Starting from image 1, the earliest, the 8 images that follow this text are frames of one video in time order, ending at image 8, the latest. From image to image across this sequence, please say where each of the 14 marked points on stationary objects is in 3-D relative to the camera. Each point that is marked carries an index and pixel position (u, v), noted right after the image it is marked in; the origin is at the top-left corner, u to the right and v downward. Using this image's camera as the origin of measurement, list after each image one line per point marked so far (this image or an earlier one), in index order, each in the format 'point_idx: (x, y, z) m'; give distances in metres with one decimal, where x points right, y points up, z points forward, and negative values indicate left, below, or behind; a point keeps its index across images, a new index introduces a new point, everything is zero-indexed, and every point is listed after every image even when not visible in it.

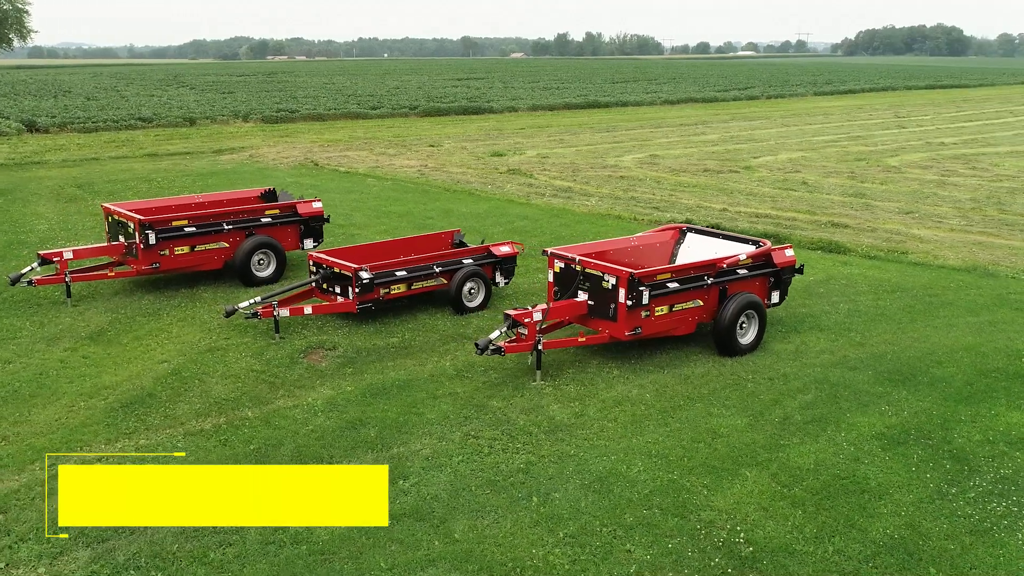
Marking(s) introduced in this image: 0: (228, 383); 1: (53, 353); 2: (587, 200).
0: (-2.8, -0.9, +8.6) m
1: (-4.9, -0.7, +9.4) m
2: (+1.6, +1.9, +19.2) m
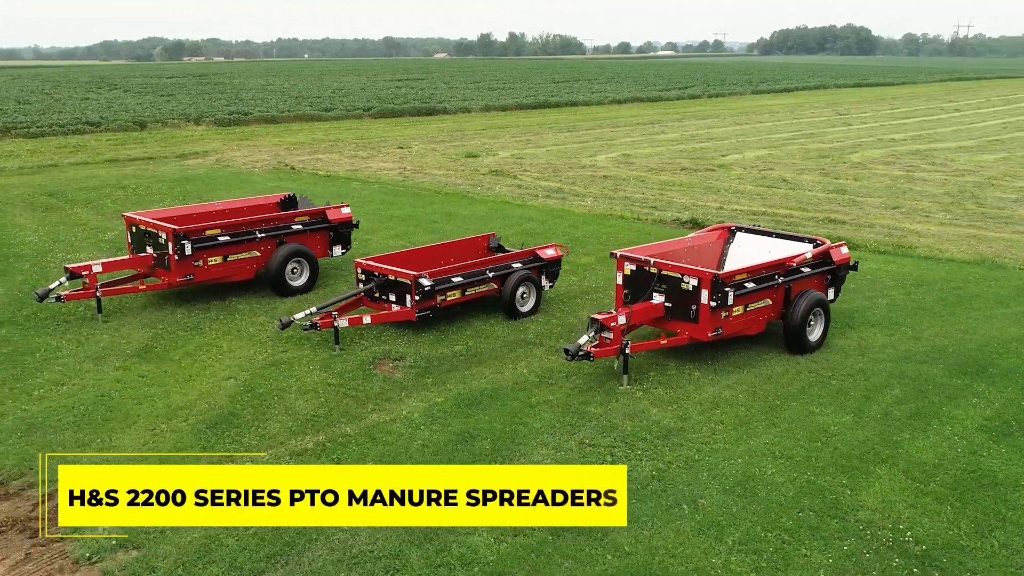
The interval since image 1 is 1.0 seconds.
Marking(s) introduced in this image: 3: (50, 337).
0: (-1.9, -1.0, +8.2) m
1: (-4.1, -0.9, +8.9) m
2: (+1.5, +1.9, +19.2) m
3: (-5.1, -0.5, +9.8) m
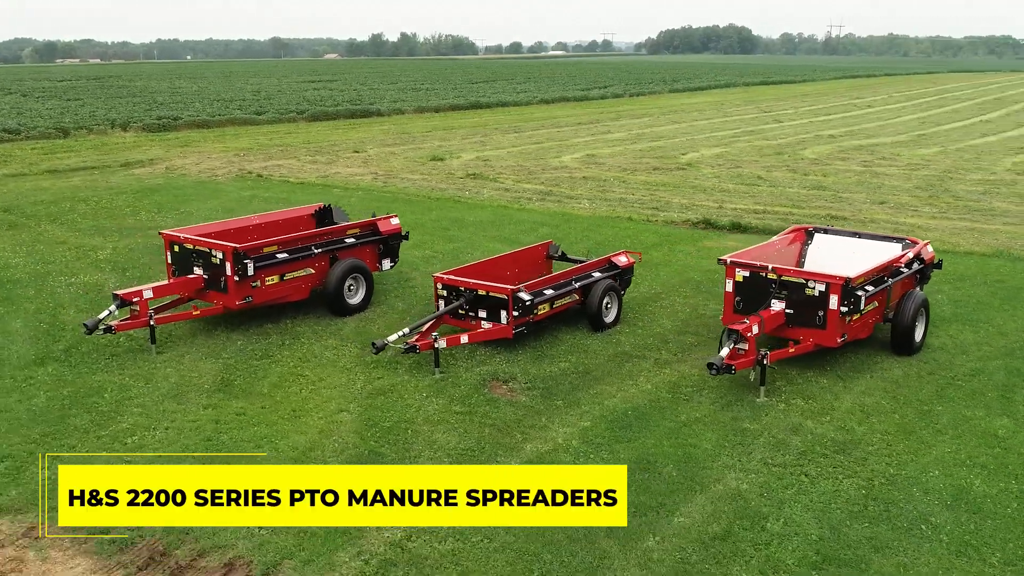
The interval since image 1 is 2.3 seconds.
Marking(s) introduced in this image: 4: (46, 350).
0: (-0.6, -1.2, +7.6) m
1: (-2.8, -1.1, +7.9) m
2: (+1.3, +1.8, +18.8) m
3: (-4.0, -0.8, +8.7) m
4: (-4.9, -0.6, +9.3) m
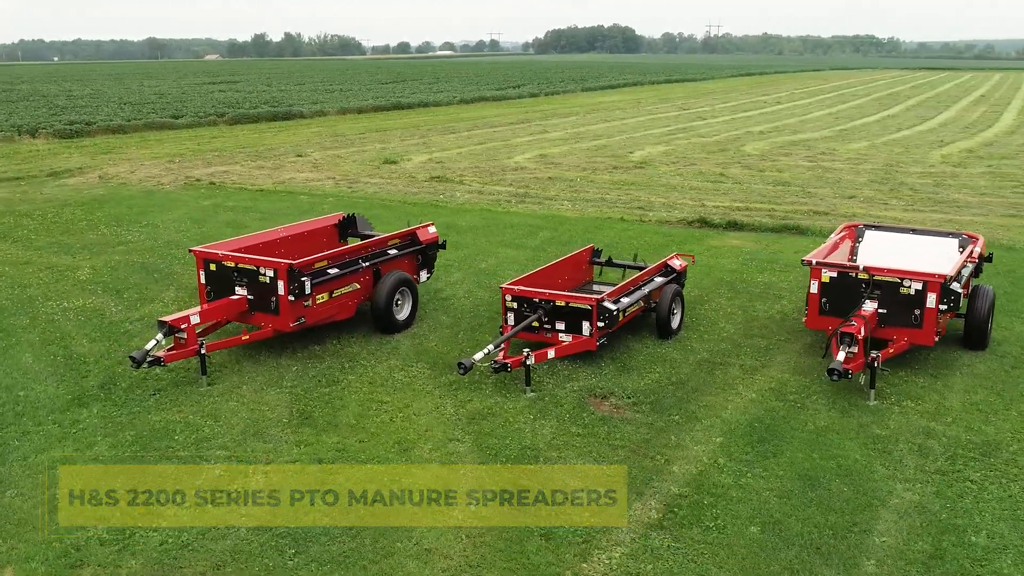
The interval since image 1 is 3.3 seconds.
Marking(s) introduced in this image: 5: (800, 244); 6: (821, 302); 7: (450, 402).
0: (+0.5, -1.3, +7.0) m
1: (-1.8, -1.3, +7.1) m
2: (+0.9, +1.8, +18.4) m
3: (-3.0, -1.1, +7.7) m
4: (-4.0, -0.9, +8.2) m
5: (+4.9, +0.8, +14.9) m
6: (+3.2, -0.1, +8.9) m
7: (-0.6, -1.0, +8.1) m
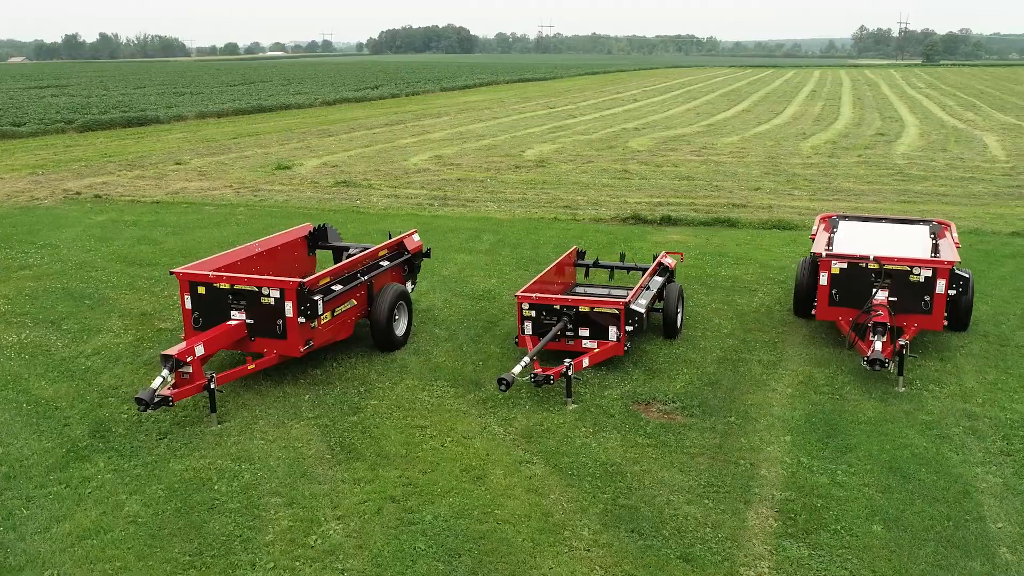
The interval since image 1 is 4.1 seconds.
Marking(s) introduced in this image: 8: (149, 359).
0: (+1.1, -1.4, +6.7) m
1: (-1.2, -1.5, +6.4) m
2: (-0.7, +1.7, +18.0) m
3: (-2.5, -1.3, +6.8) m
4: (-3.6, -1.2, +7.1) m
5: (+3.9, +0.9, +15.2) m
6: (+3.3, -0.1, +9.1) m
7: (-0.2, -1.1, +7.6) m
8: (-3.7, -0.7, +8.9) m
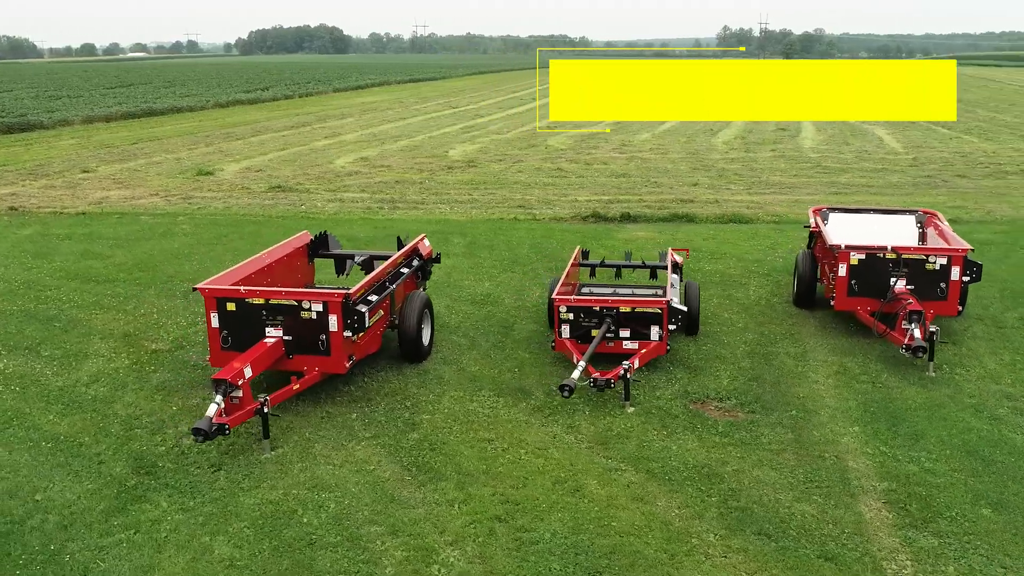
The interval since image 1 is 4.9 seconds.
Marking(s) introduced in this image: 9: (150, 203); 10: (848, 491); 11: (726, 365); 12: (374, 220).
0: (+1.8, -1.3, +6.6) m
1: (-0.4, -1.5, +6.0) m
2: (-1.7, +1.6, +17.6) m
3: (-1.8, -1.4, +6.2) m
4: (-2.9, -1.4, +6.3) m
5: (+3.3, +1.0, +15.5) m
6: (+3.6, 0.0, +9.3) m
7: (+0.4, -1.2, +7.3) m
8: (-3.3, -0.9, +8.2) m
9: (-7.3, +1.7, +17.7) m
10: (+2.4, -1.4, +6.2) m
11: (+2.1, -0.8, +8.8) m
12: (-2.6, +1.3, +16.2) m
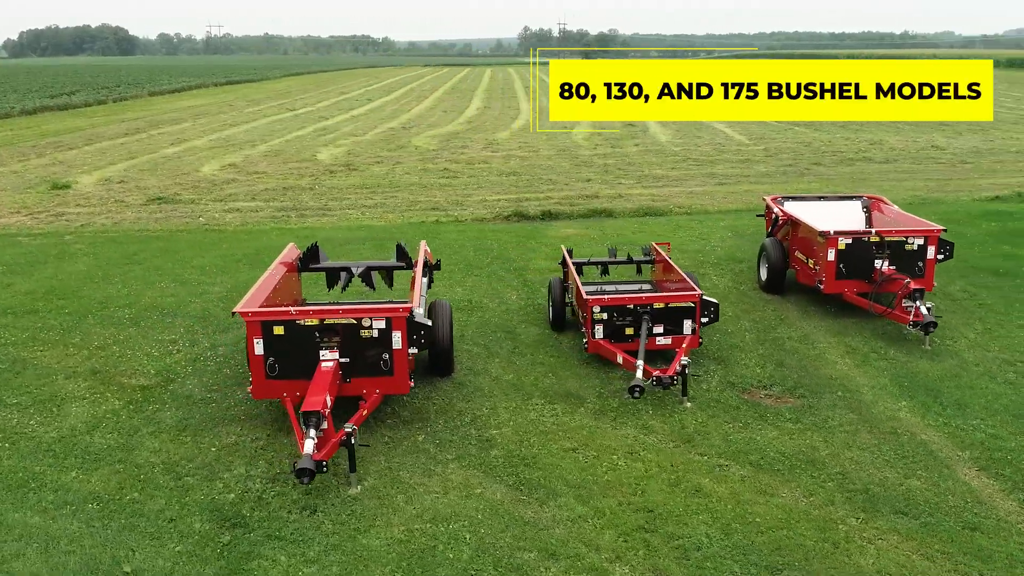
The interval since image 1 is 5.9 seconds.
0: (+2.5, -1.2, +6.8) m
1: (+0.5, -1.6, +5.7) m
2: (-3.3, +1.4, +16.8) m
3: (-0.9, -1.5, +5.6) m
4: (-2.0, -1.6, +5.5) m
5: (+2.0, +1.1, +15.8) m
6: (+3.6, +0.2, +9.8) m
7: (+1.0, -1.2, +7.2) m
8: (-2.8, -1.1, +7.2) m
9: (-8.9, +1.2, +15.7) m
10: (+3.2, -1.3, +6.6) m
11: (+2.4, -0.7, +8.9) m
12: (-3.9, +1.0, +15.3) m
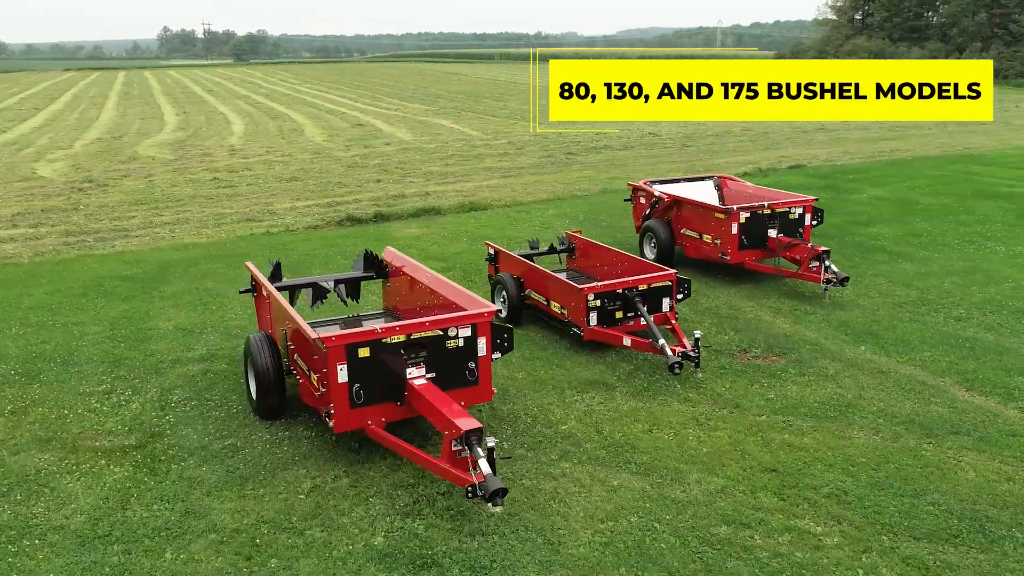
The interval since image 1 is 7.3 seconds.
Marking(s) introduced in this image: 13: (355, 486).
0: (+3.0, -0.9, +7.8) m
1: (+1.6, -1.4, +6.0) m
2: (-6.3, +0.9, +14.9) m
3: (+0.3, -1.5, +5.4) m
4: (-0.7, -1.7, +4.9) m
5: (-0.9, +1.2, +15.8) m
6: (+2.8, +0.6, +10.9) m
7: (+1.5, -1.0, +7.6) m
8: (-2.0, -1.3, +6.2) m
9: (-11.0, +0.1, +11.9) m
10: (+3.8, -0.9, +7.8) m
11: (+2.1, -0.4, +9.7) m
12: (-6.2, +0.5, +13.2) m
13: (-1.1, -1.4, +6.1) m
